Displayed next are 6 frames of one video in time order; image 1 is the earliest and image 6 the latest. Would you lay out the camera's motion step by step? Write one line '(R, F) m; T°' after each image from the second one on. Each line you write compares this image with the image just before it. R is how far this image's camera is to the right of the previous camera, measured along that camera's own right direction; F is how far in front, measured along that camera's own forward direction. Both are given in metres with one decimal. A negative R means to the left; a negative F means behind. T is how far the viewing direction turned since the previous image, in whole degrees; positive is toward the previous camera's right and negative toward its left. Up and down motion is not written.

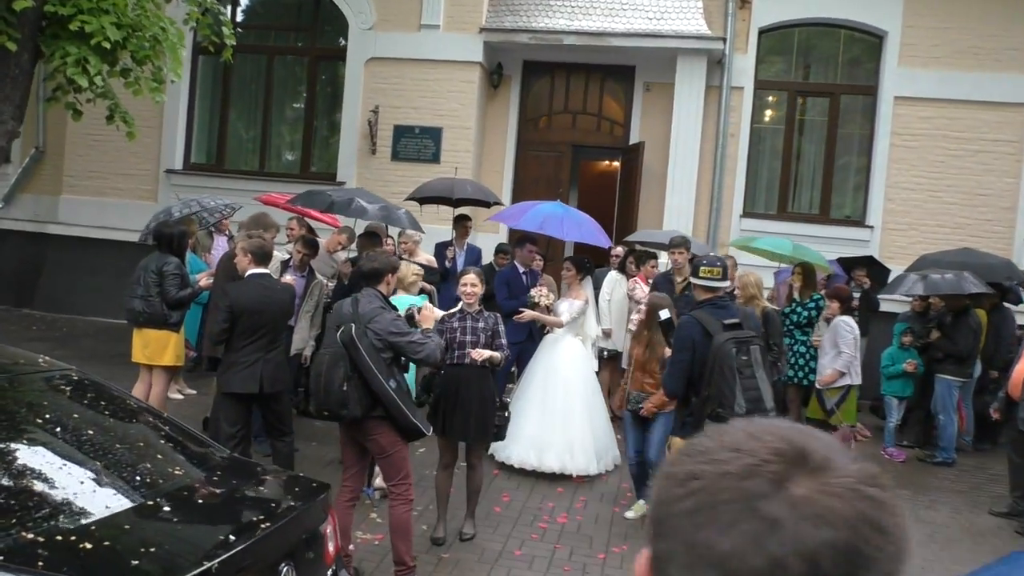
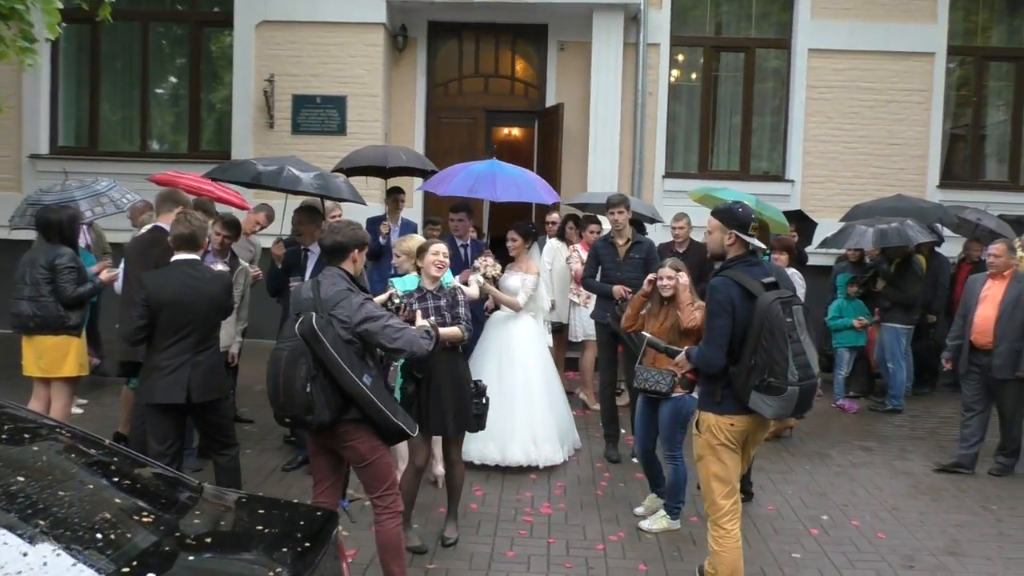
(-0.5, +0.7) m; +7°
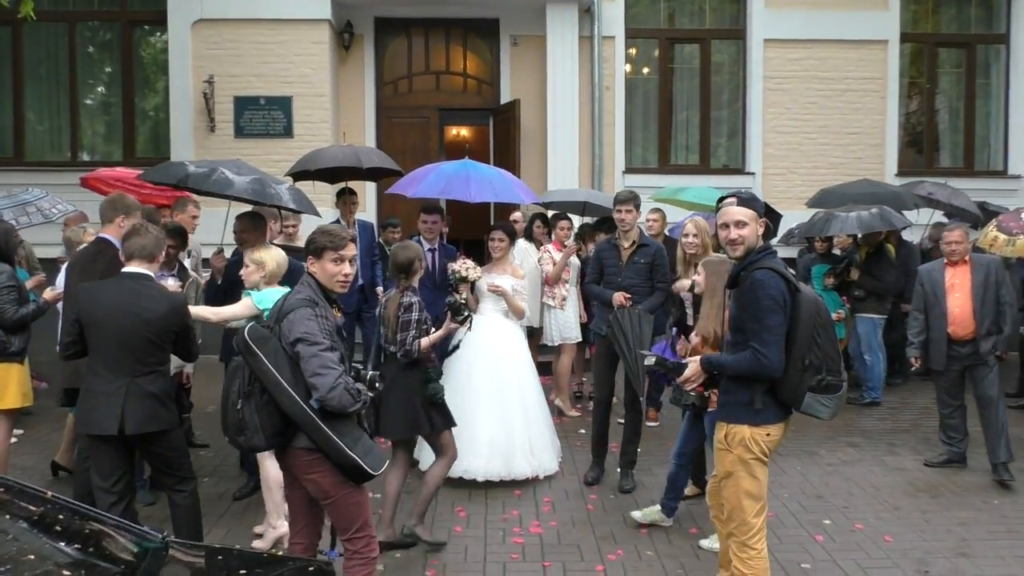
(-0.2, +0.4) m; +3°
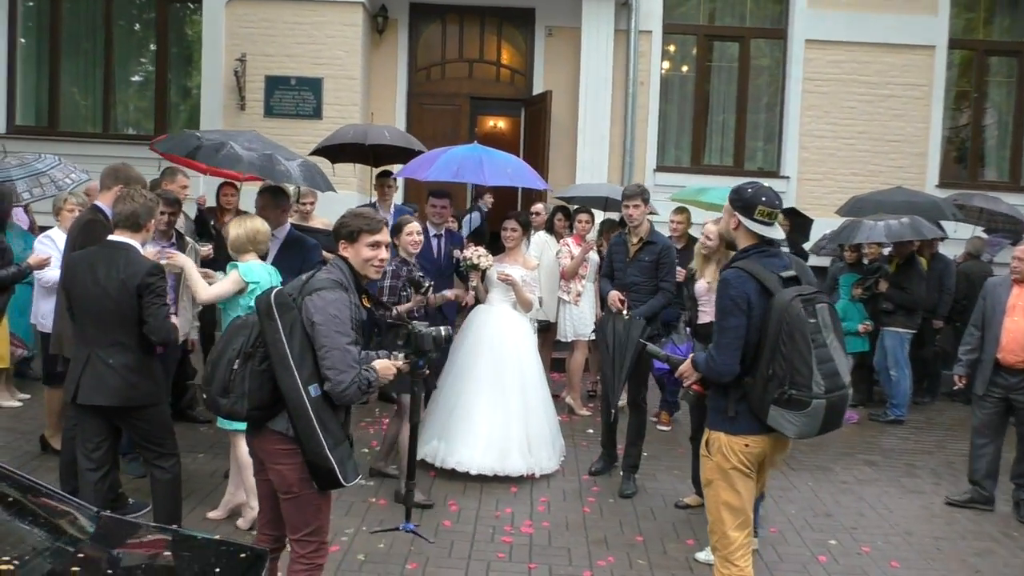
(+0.2, +0.2) m; -2°
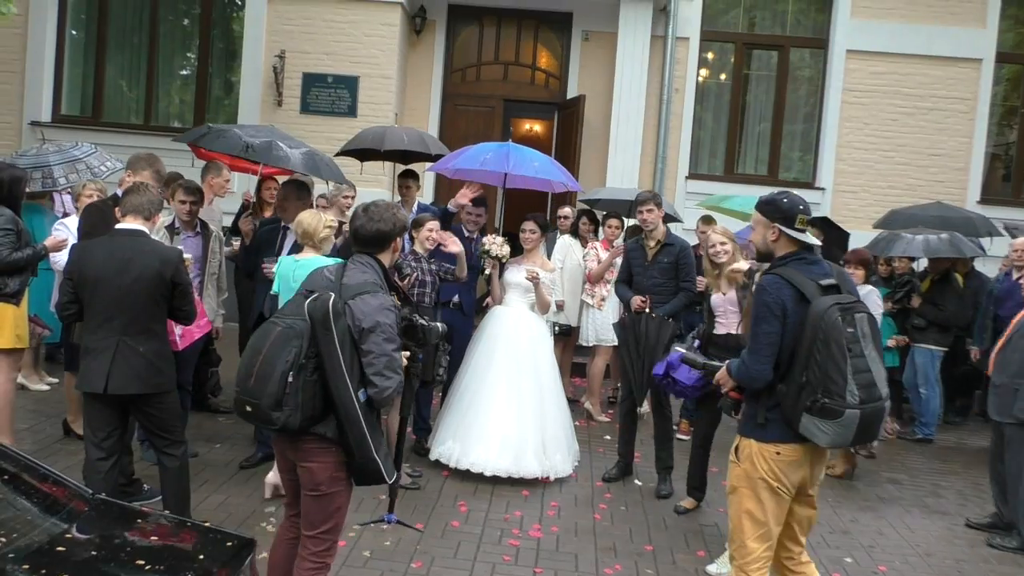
(+0.1, 0.0) m; -2°
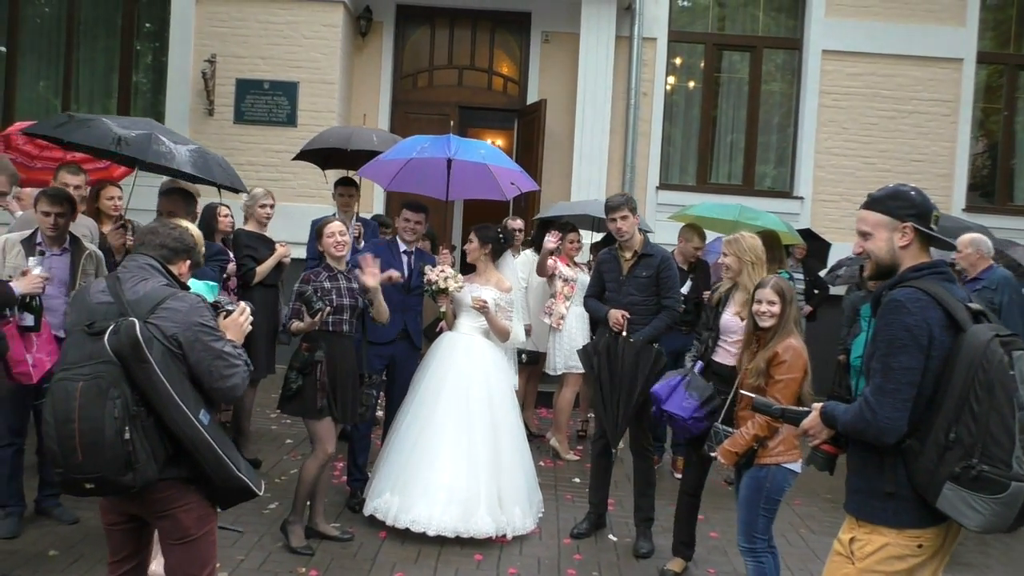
(+0.1, +0.9) m; +2°
